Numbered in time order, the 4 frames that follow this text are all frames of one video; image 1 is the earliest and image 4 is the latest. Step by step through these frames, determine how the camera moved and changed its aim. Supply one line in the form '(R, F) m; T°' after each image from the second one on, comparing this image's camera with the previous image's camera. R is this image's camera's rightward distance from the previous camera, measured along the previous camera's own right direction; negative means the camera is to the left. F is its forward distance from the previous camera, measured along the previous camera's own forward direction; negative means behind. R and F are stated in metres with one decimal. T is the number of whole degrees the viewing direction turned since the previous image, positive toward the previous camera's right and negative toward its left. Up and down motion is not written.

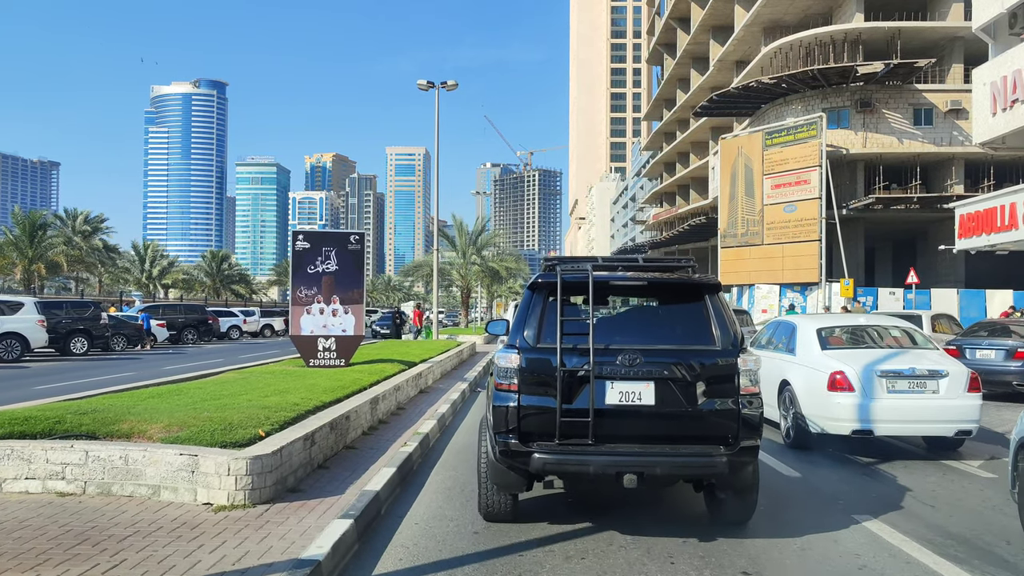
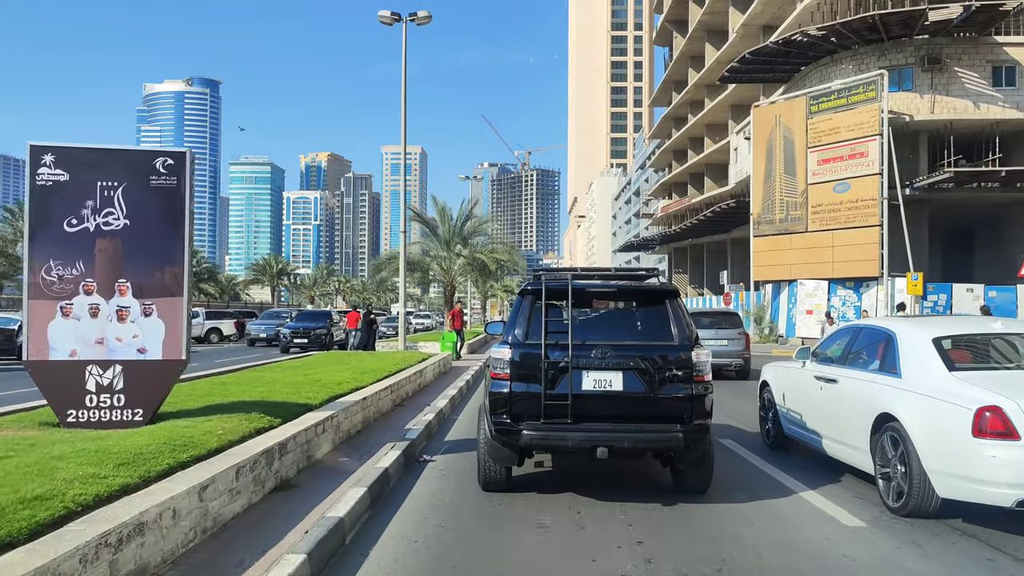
(+0.1, +2.0) m; 0°
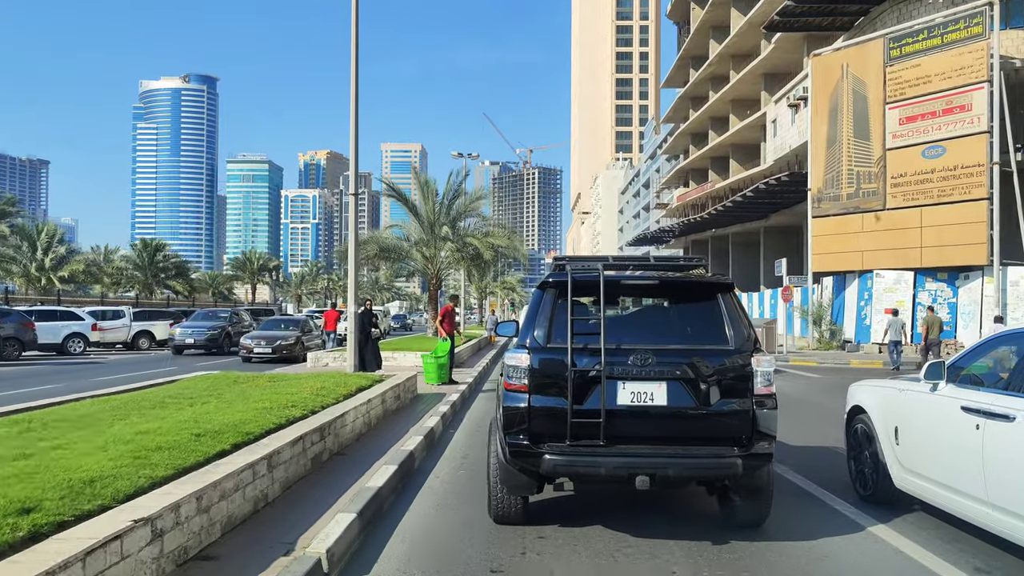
(0.0, +2.1) m; 0°
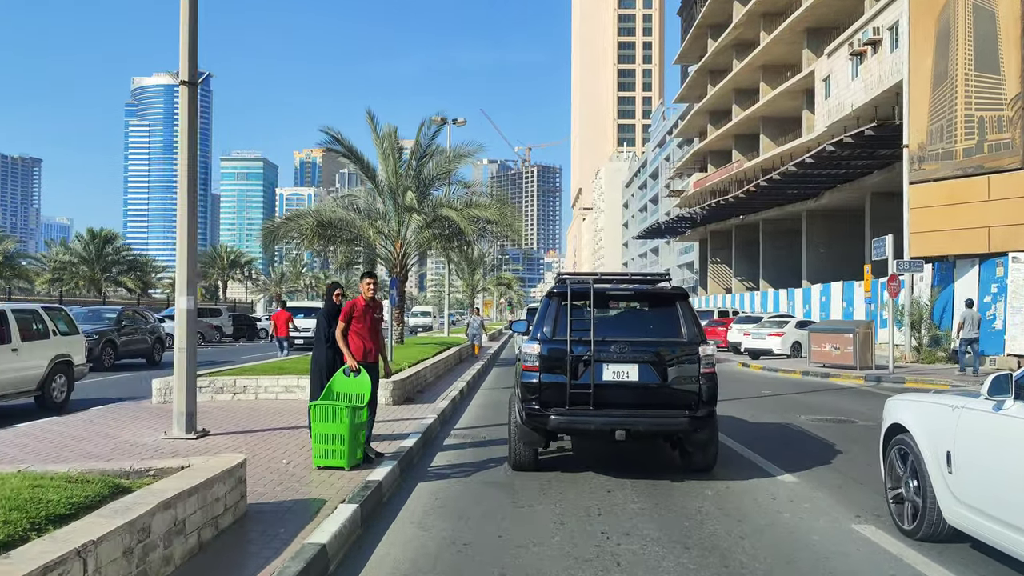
(-0.6, -1.0) m; +1°
